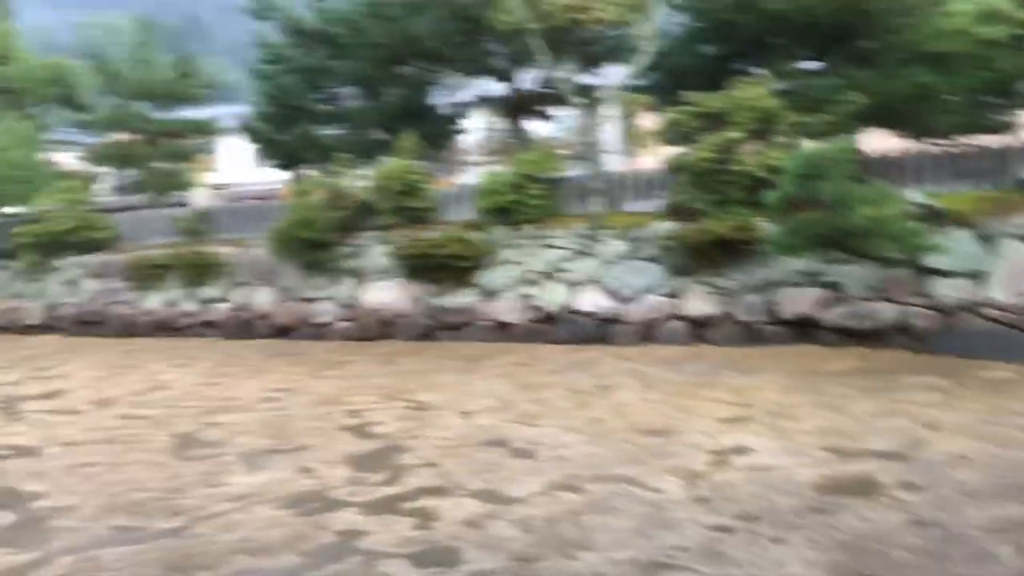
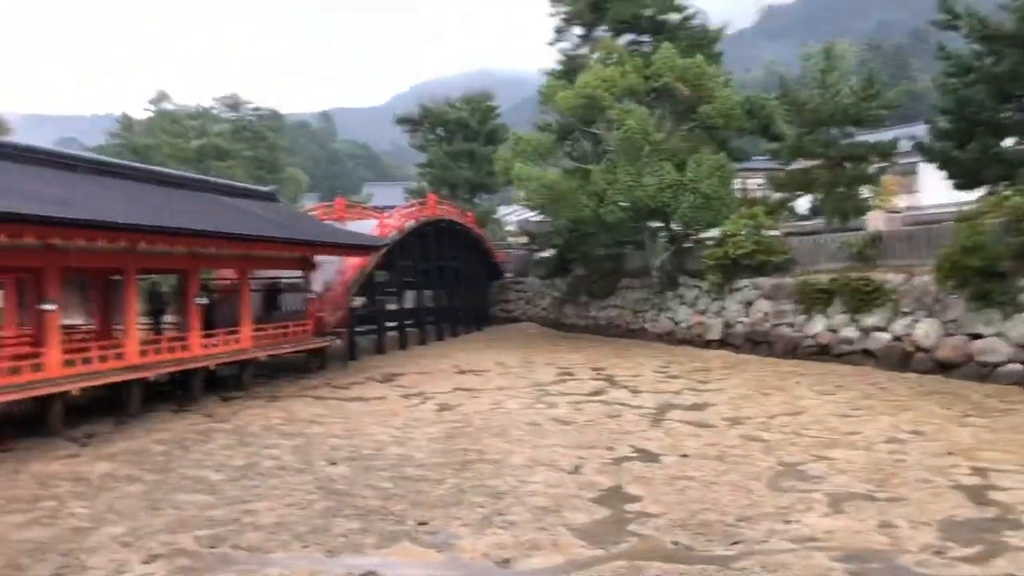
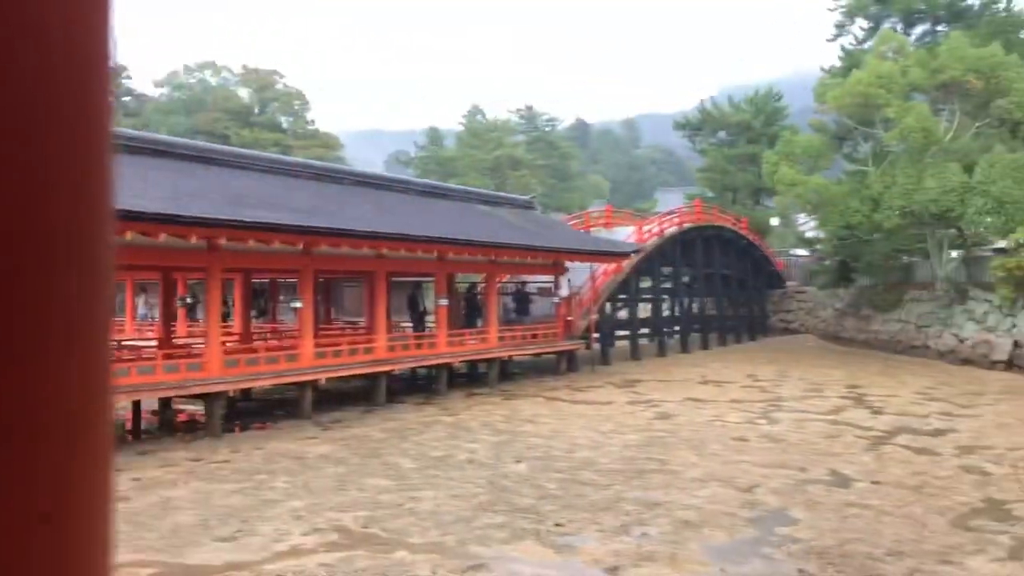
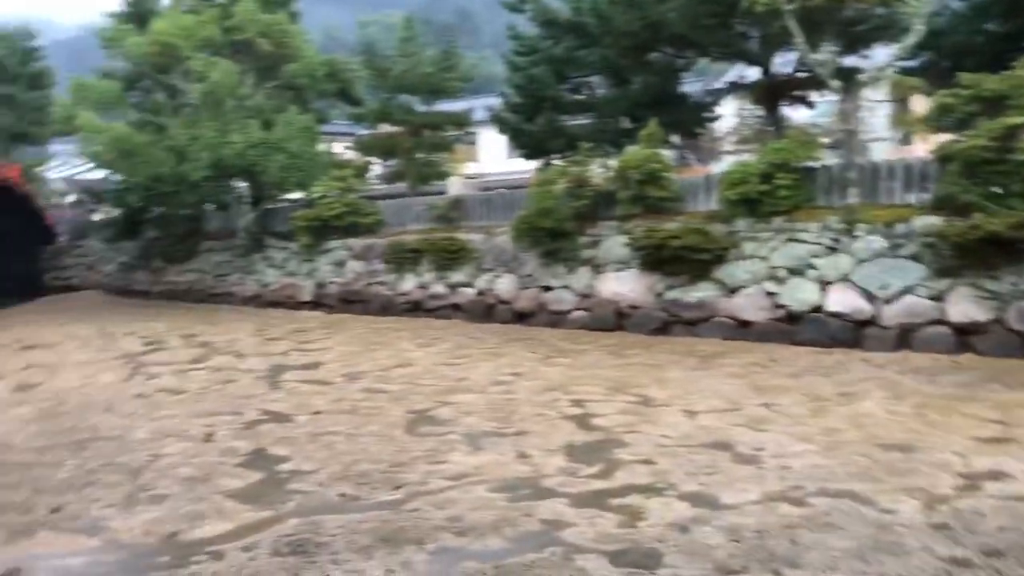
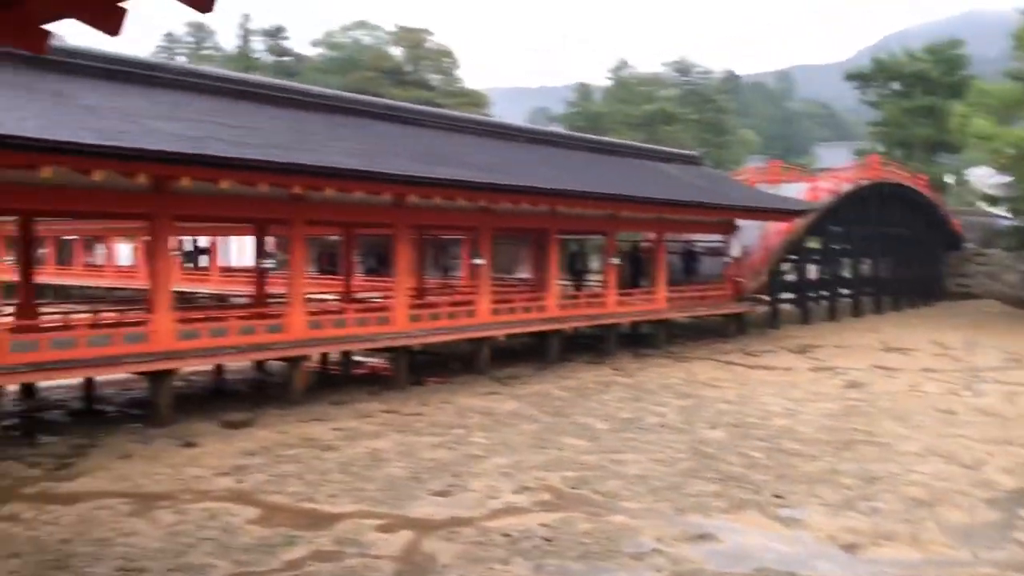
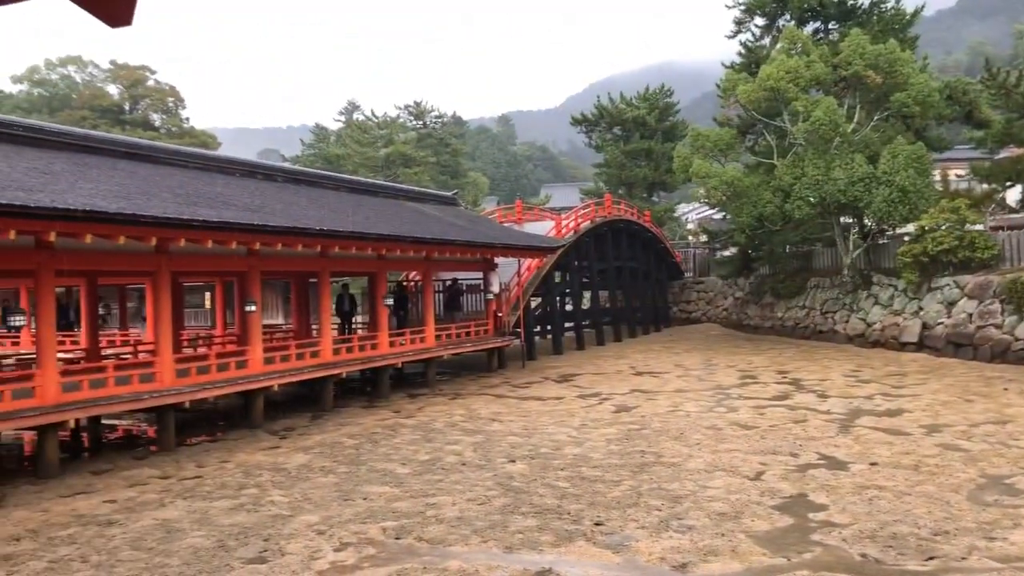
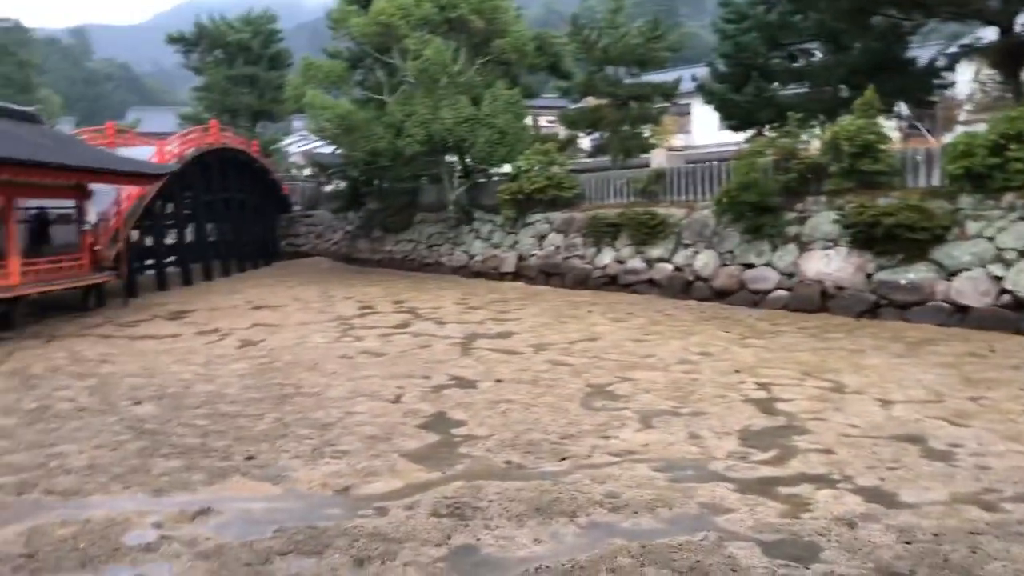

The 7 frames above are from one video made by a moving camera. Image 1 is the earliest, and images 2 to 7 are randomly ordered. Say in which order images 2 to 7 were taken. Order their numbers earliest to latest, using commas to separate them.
4, 7, 2, 6, 5, 3
